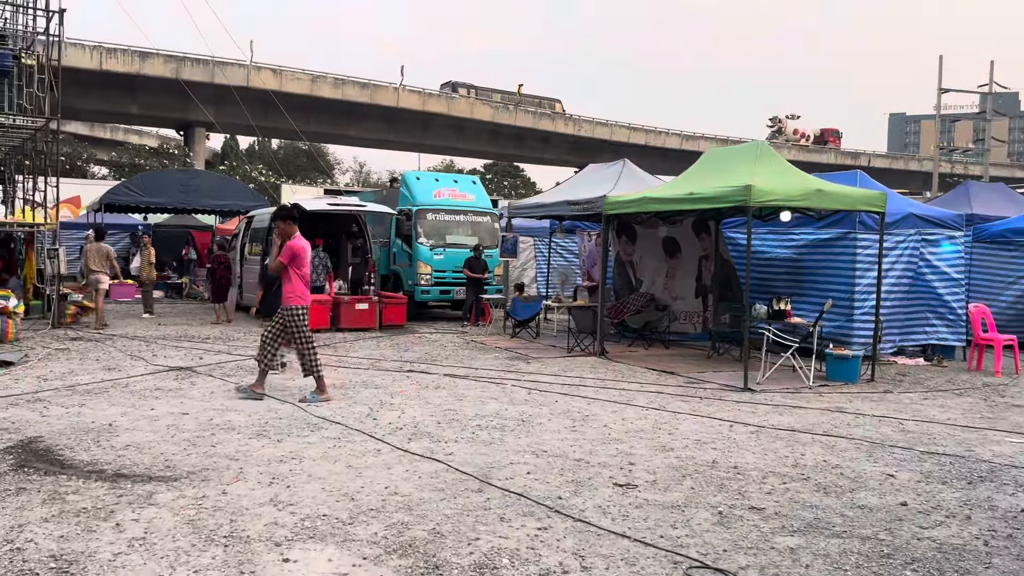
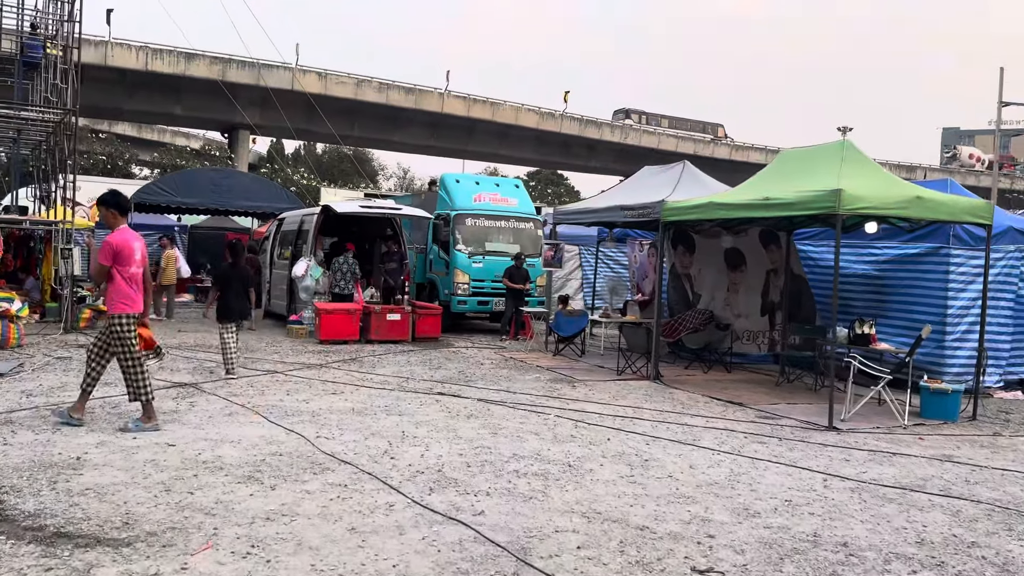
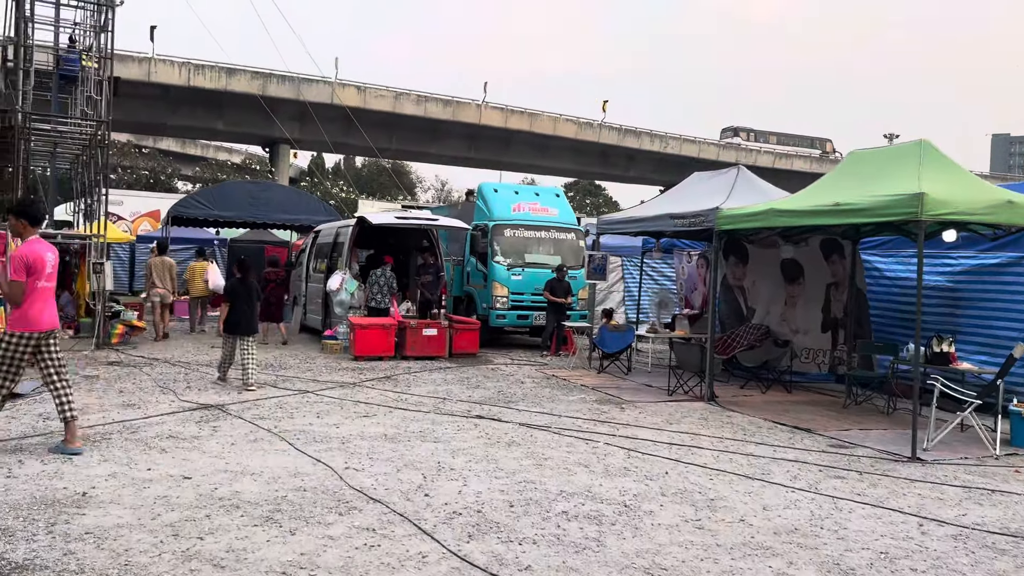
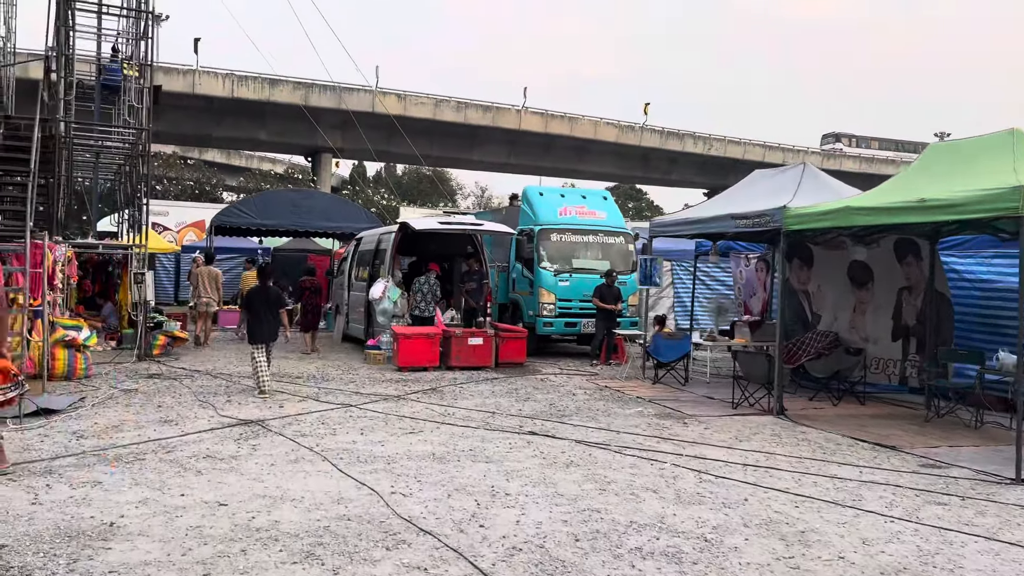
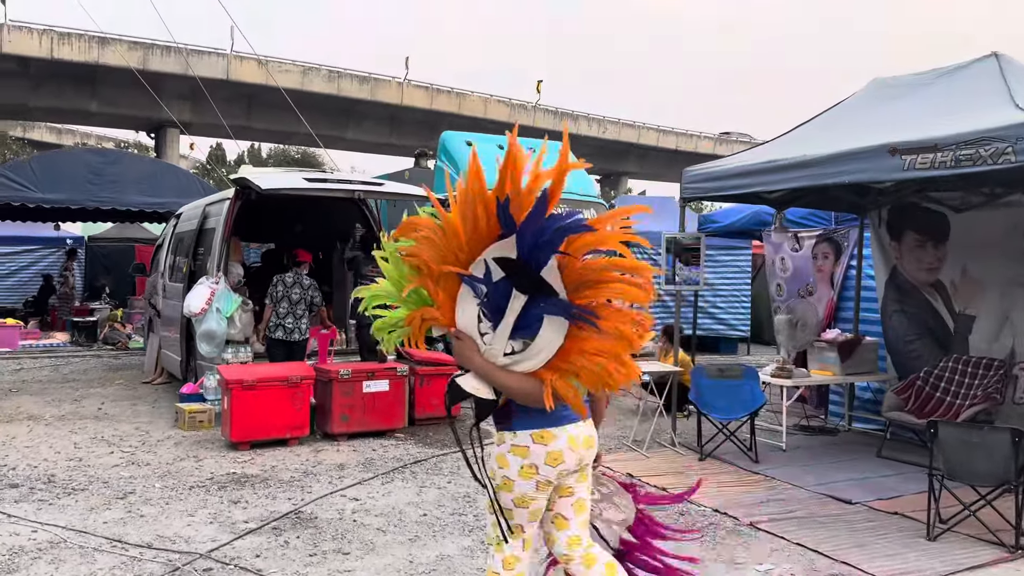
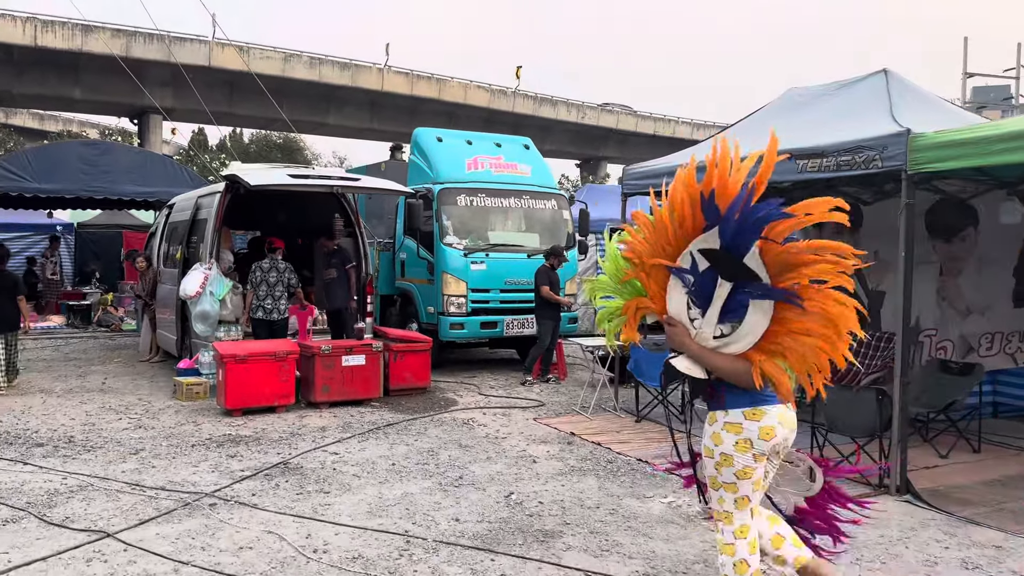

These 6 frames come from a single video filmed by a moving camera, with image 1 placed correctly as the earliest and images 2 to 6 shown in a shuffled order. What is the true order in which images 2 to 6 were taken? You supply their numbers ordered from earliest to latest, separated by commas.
2, 3, 4, 6, 5
